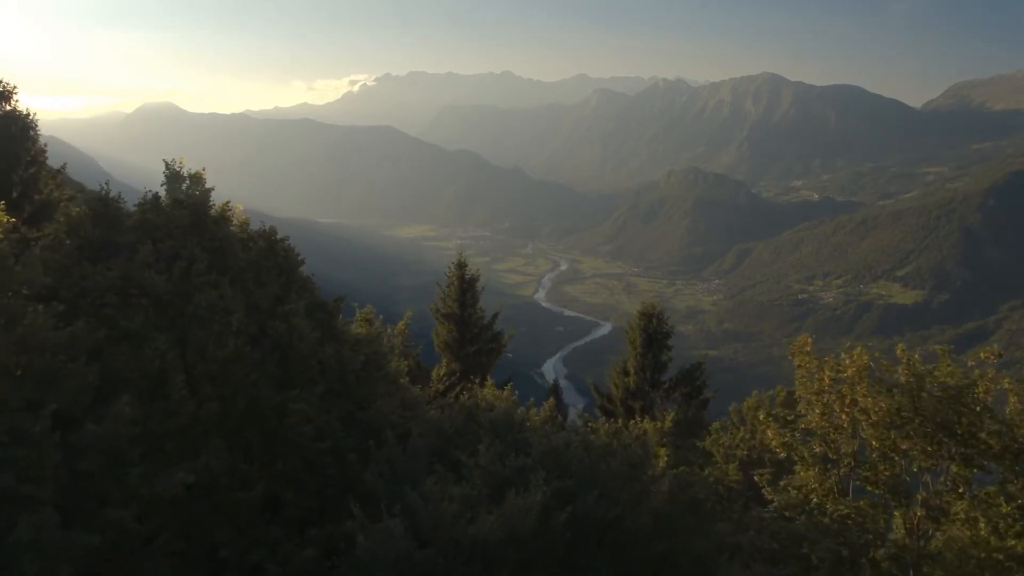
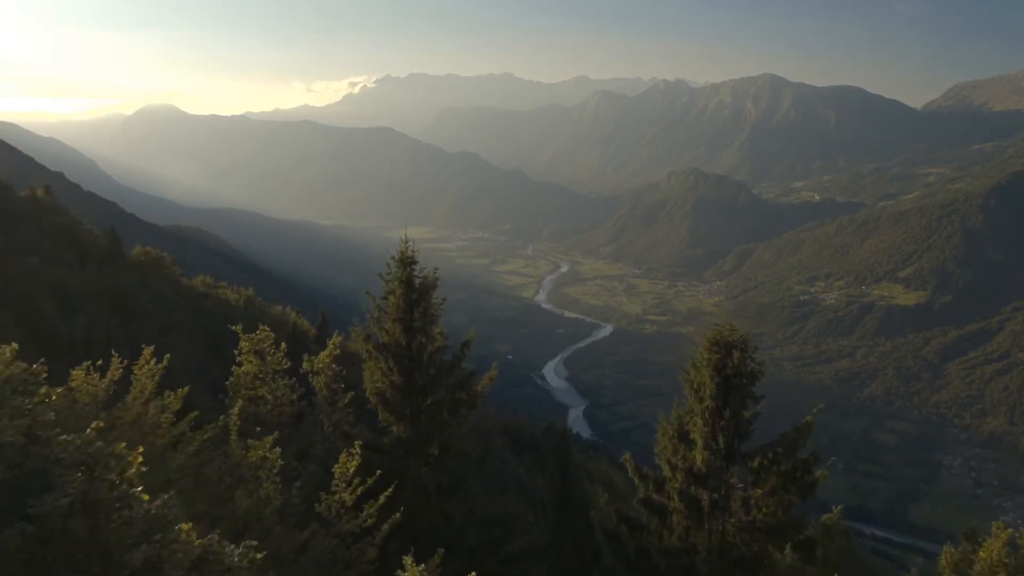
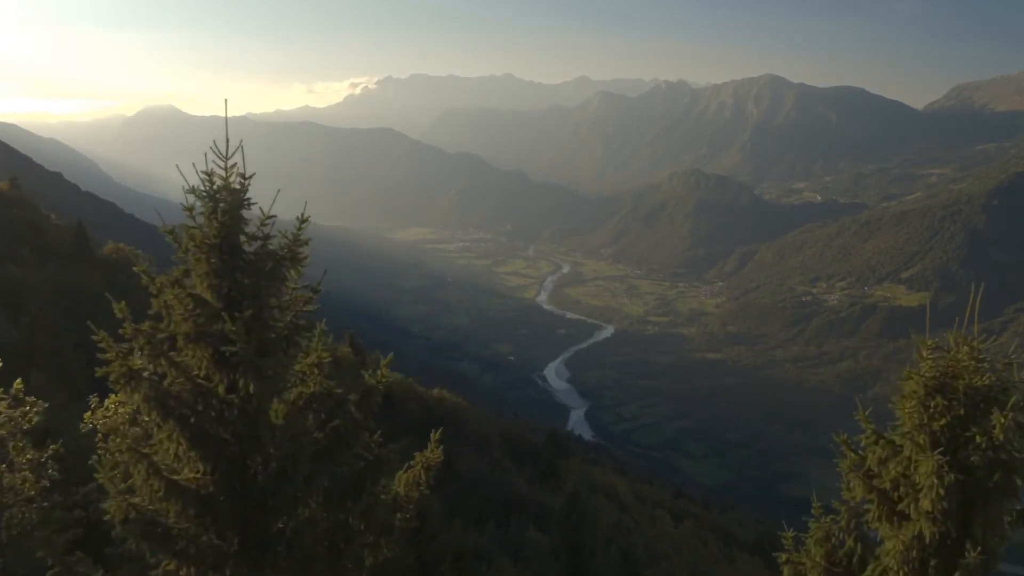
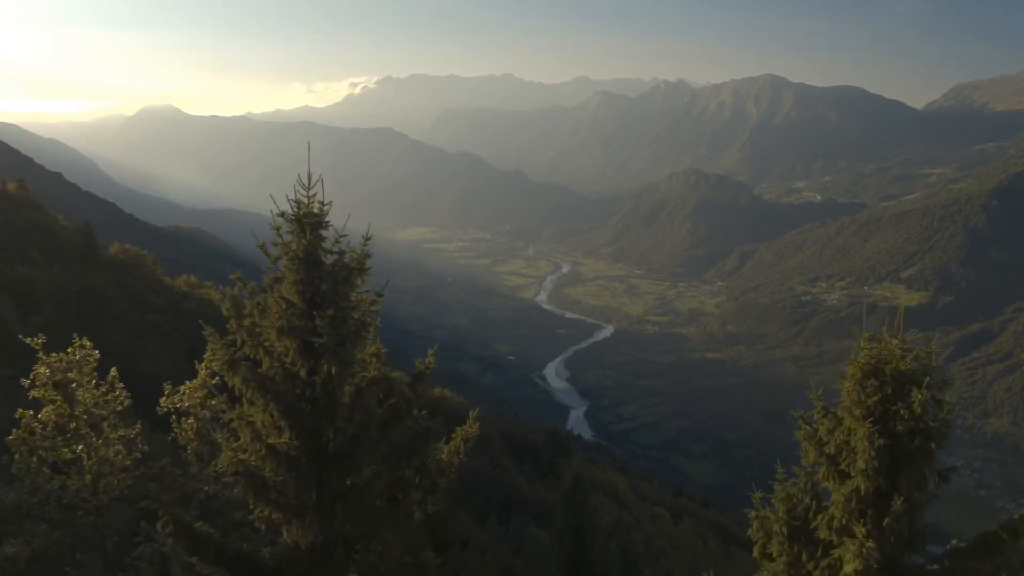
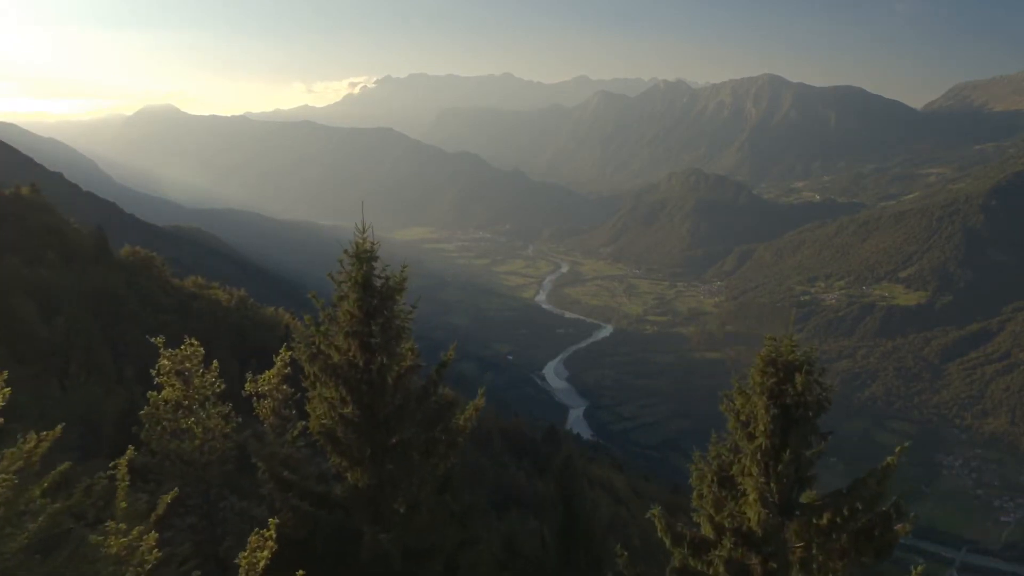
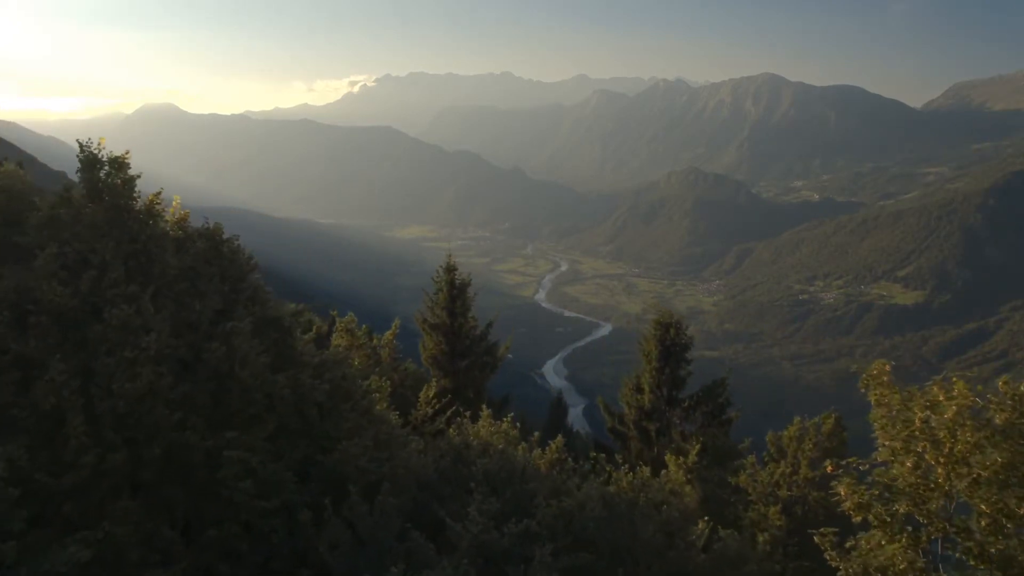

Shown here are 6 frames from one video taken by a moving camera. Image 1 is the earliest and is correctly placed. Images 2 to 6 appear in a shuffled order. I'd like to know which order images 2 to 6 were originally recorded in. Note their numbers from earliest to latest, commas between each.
6, 2, 5, 4, 3
